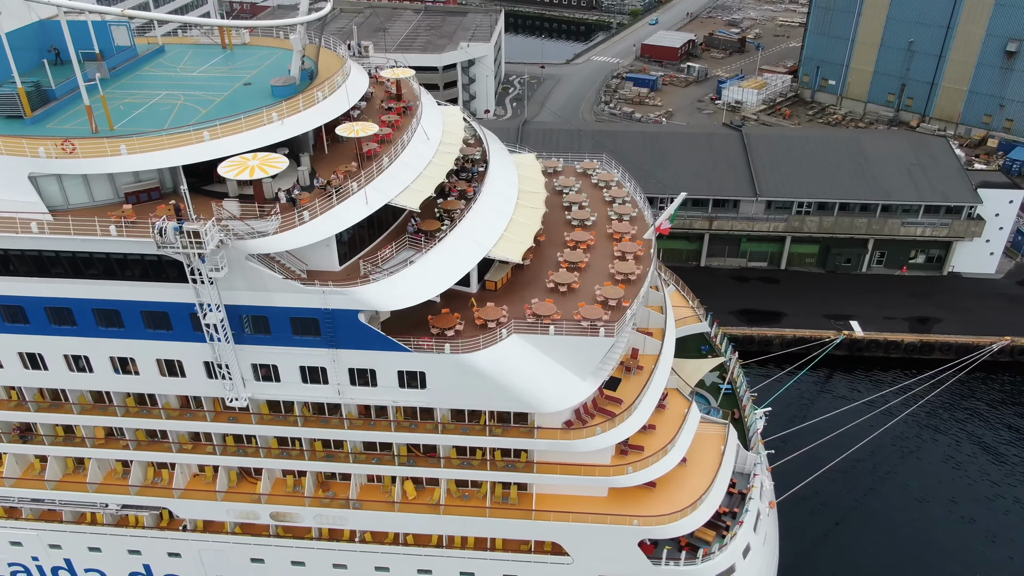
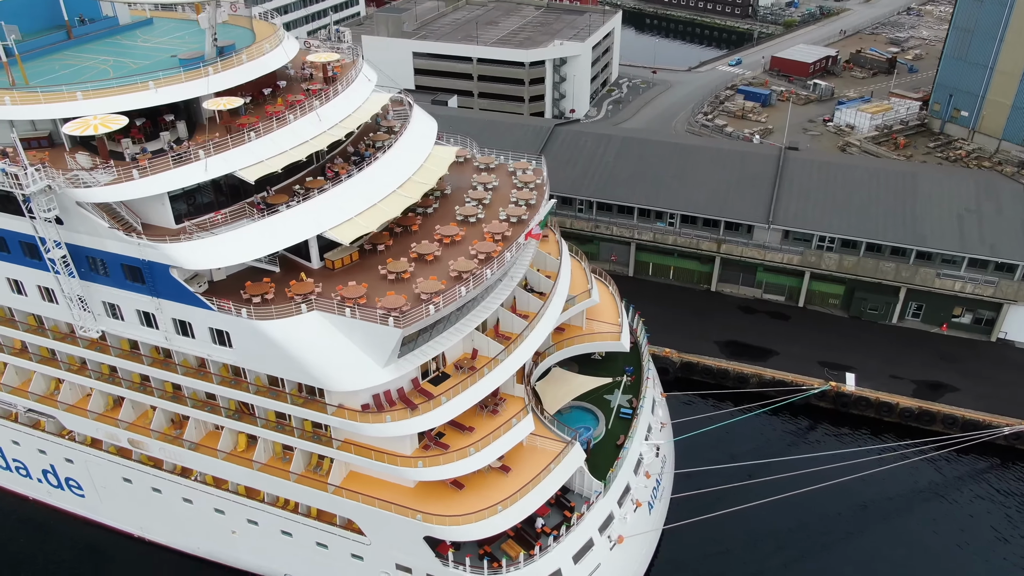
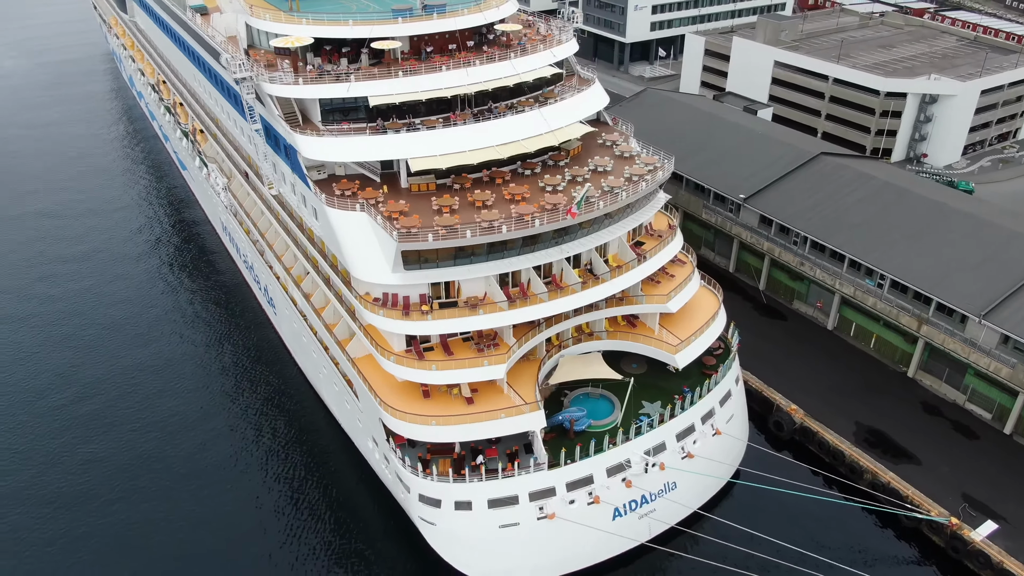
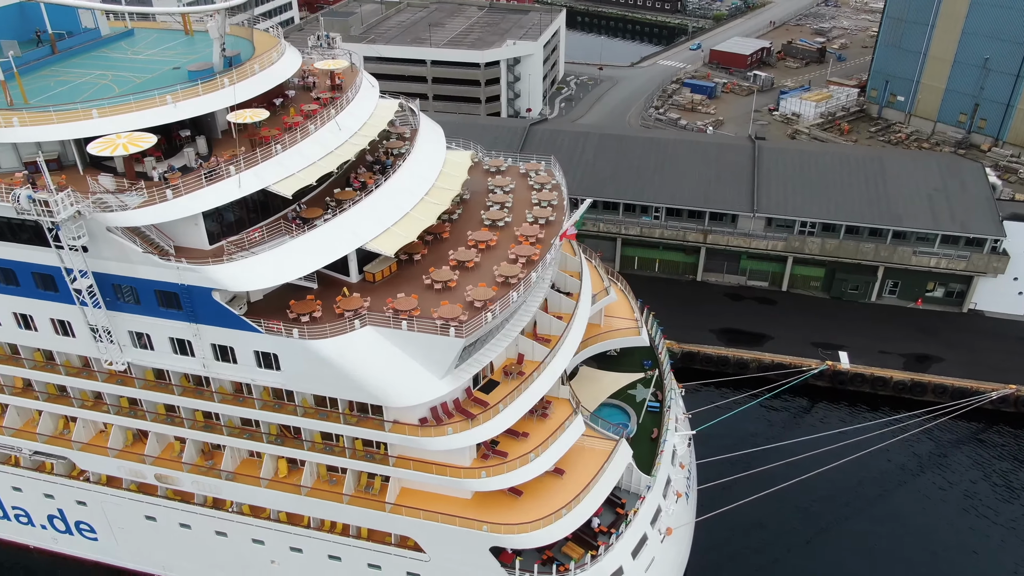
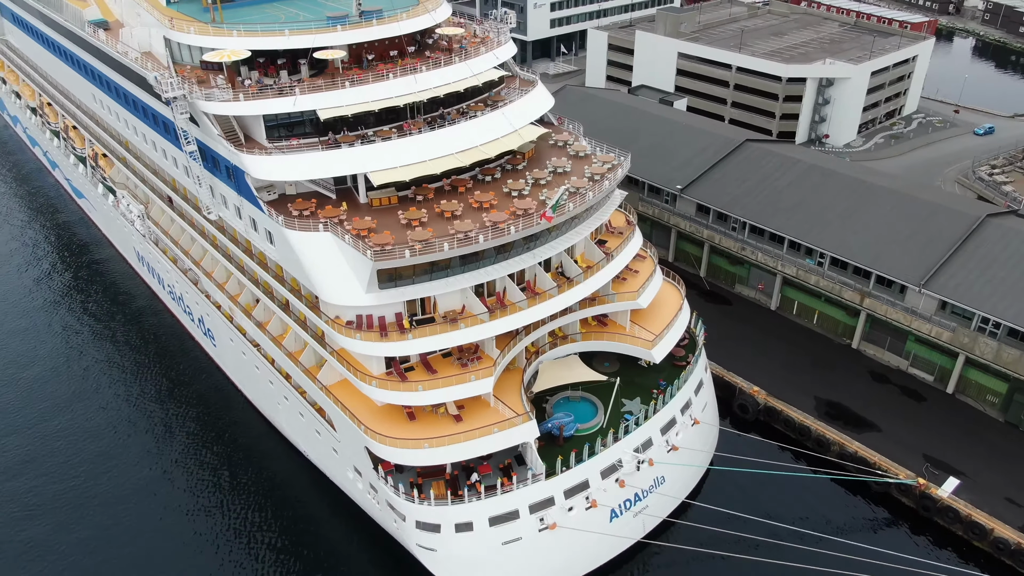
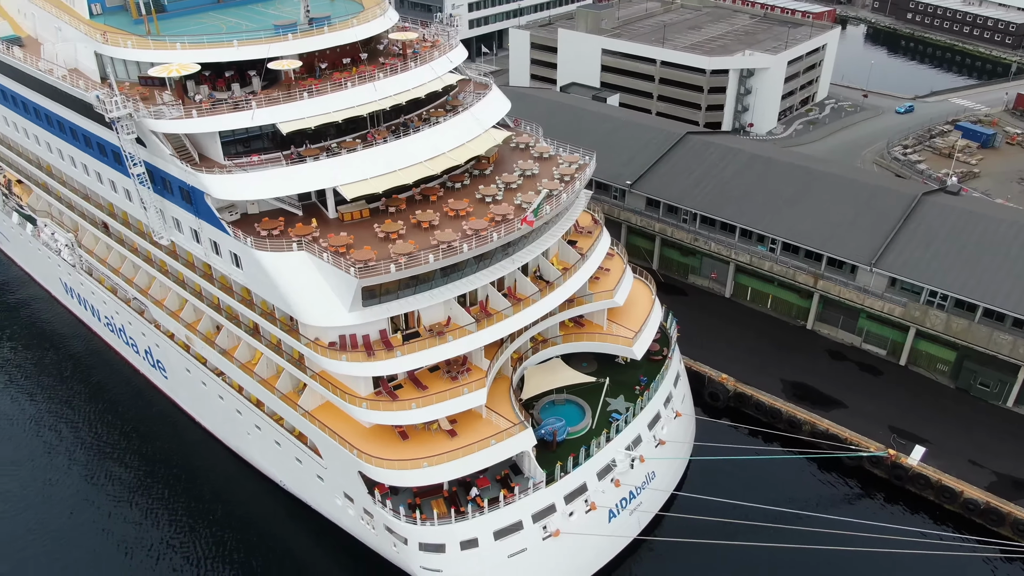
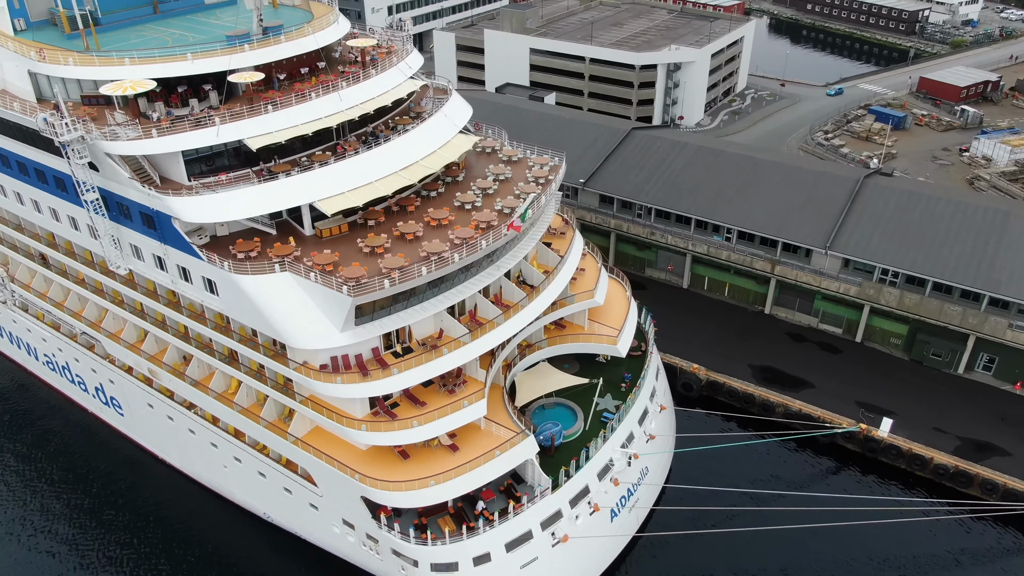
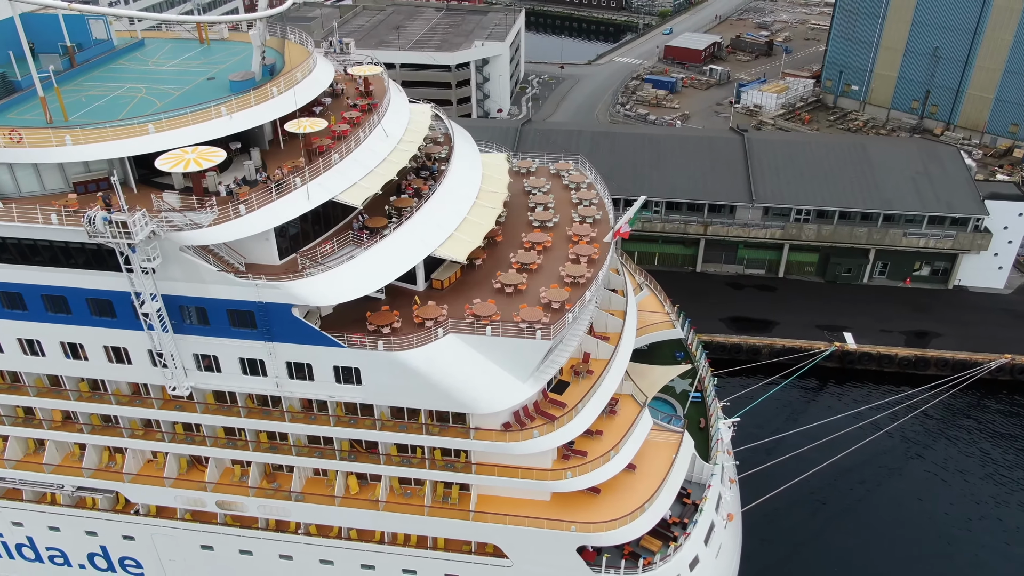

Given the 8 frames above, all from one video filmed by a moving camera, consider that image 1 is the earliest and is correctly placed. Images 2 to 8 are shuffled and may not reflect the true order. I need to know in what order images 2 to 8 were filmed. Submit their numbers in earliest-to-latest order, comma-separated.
8, 4, 2, 7, 6, 5, 3
